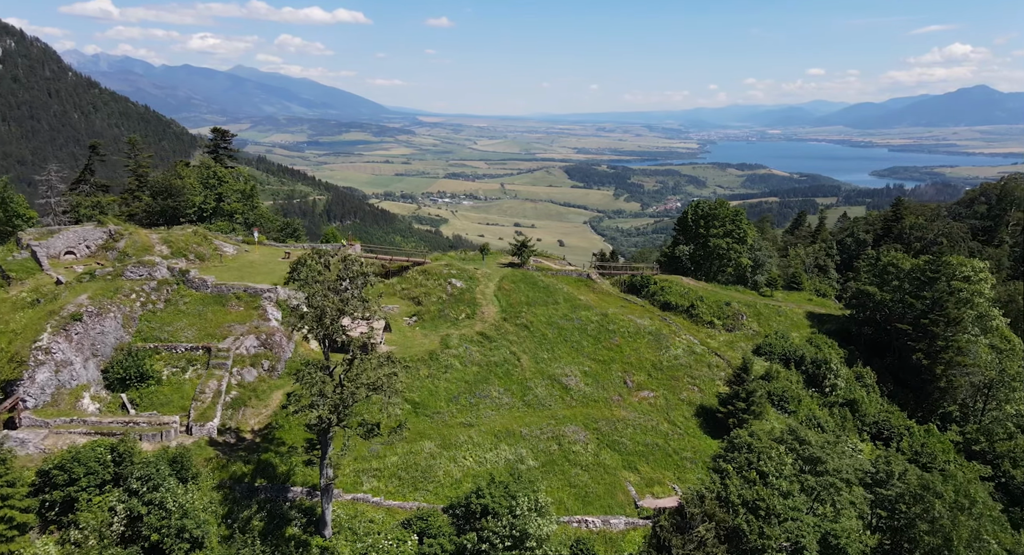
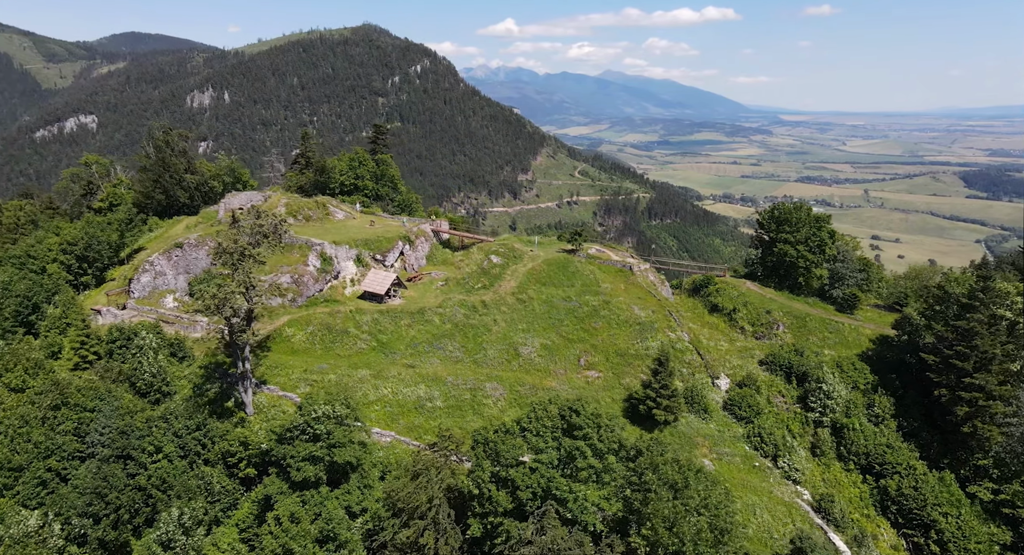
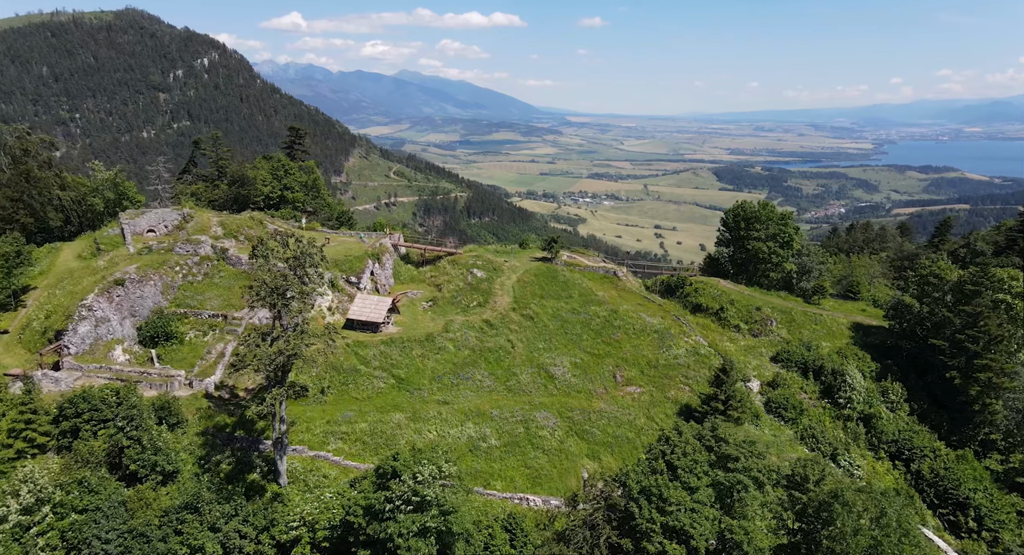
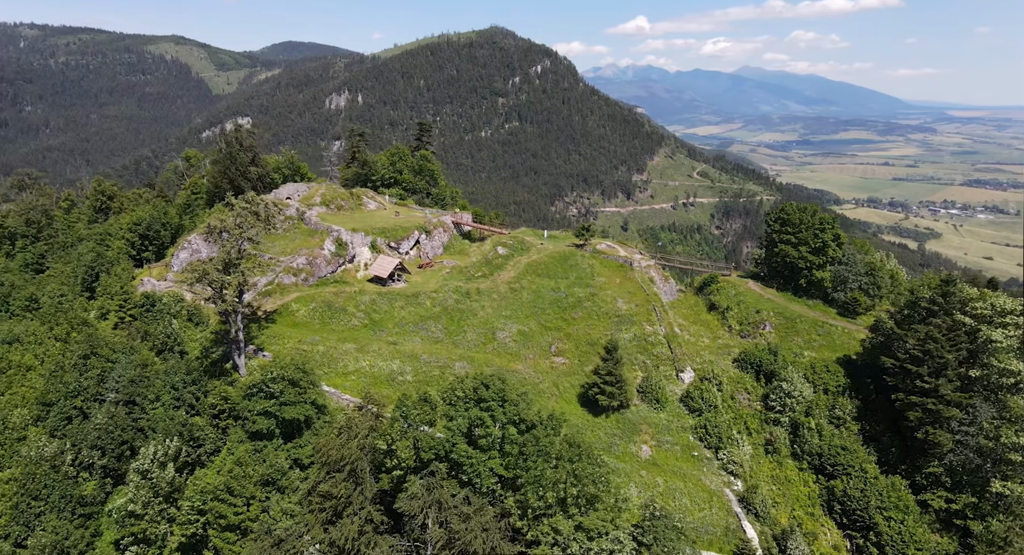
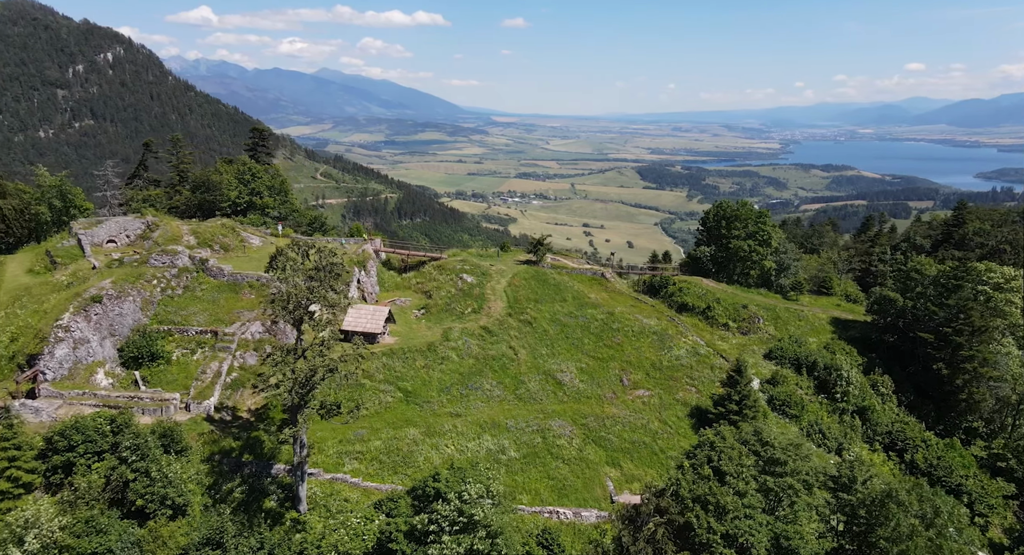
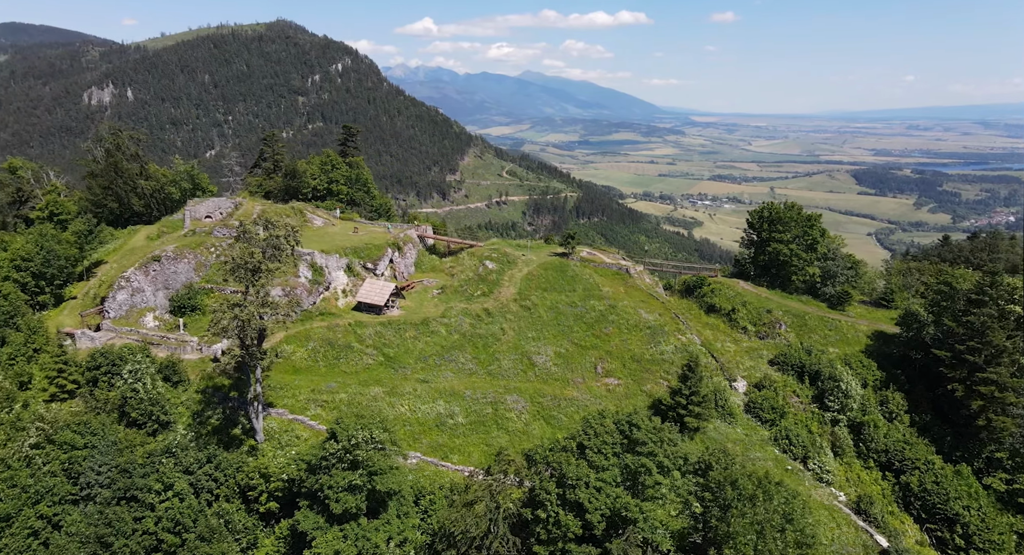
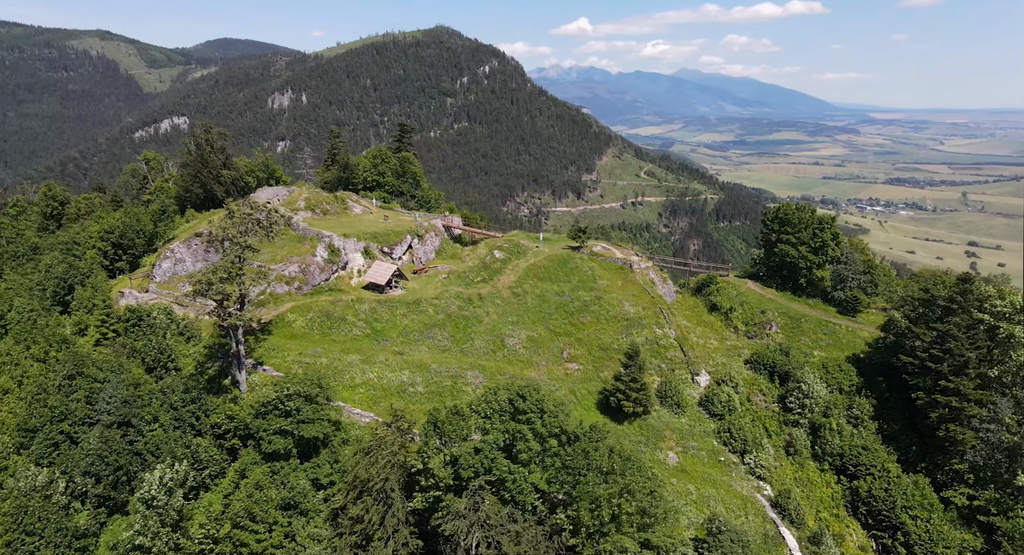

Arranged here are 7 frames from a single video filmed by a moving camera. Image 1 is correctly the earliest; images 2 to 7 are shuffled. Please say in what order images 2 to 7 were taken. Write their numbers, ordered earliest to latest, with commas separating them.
5, 3, 6, 2, 7, 4
